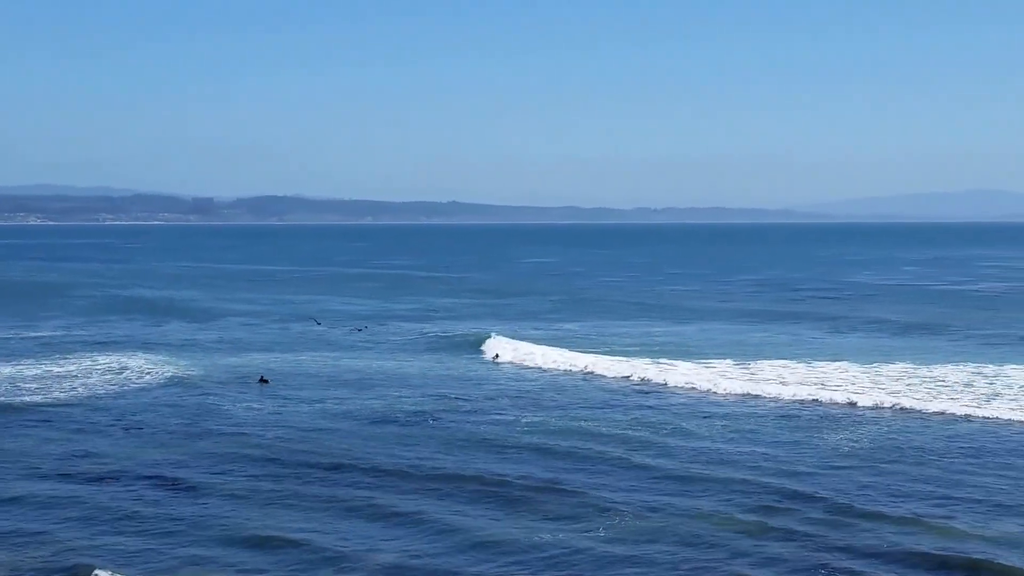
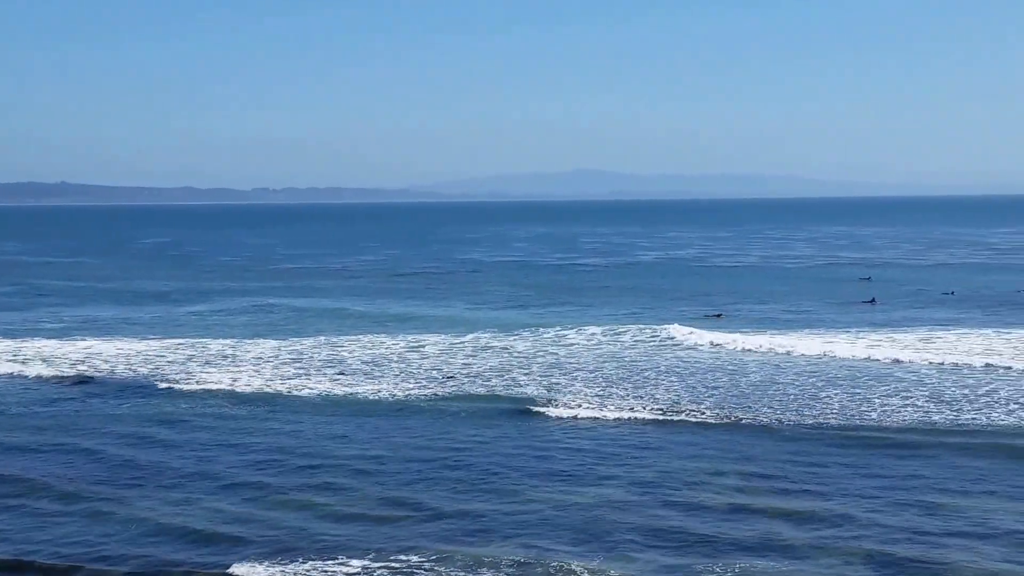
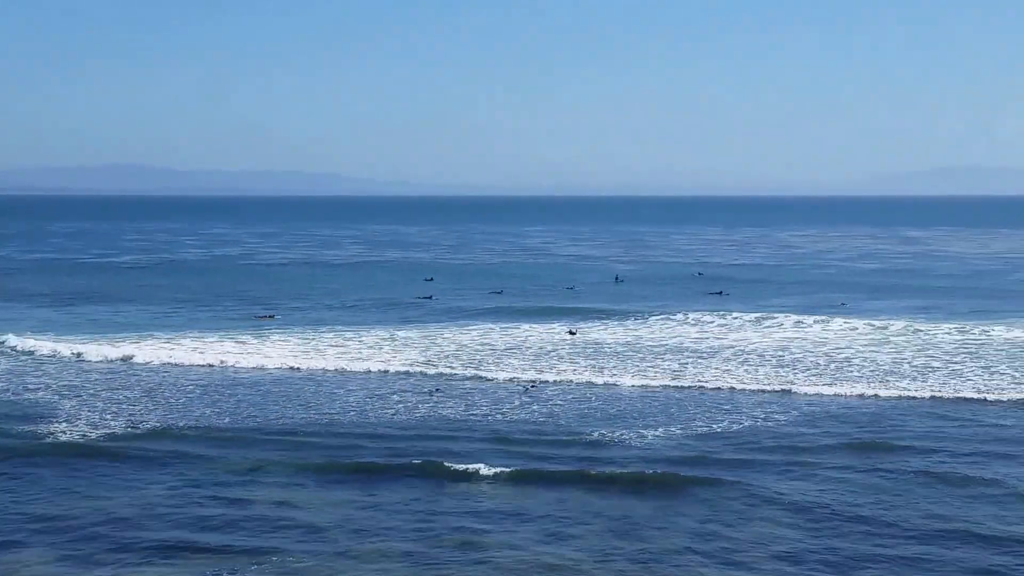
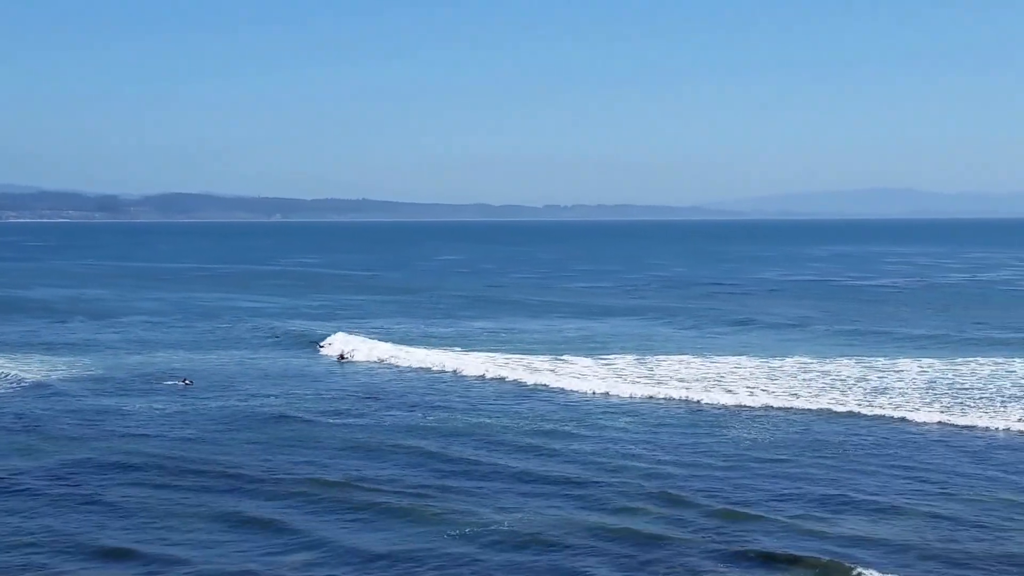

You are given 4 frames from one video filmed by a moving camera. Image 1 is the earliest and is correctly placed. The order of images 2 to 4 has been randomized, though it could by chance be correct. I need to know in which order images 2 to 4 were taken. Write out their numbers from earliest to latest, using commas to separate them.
4, 2, 3
